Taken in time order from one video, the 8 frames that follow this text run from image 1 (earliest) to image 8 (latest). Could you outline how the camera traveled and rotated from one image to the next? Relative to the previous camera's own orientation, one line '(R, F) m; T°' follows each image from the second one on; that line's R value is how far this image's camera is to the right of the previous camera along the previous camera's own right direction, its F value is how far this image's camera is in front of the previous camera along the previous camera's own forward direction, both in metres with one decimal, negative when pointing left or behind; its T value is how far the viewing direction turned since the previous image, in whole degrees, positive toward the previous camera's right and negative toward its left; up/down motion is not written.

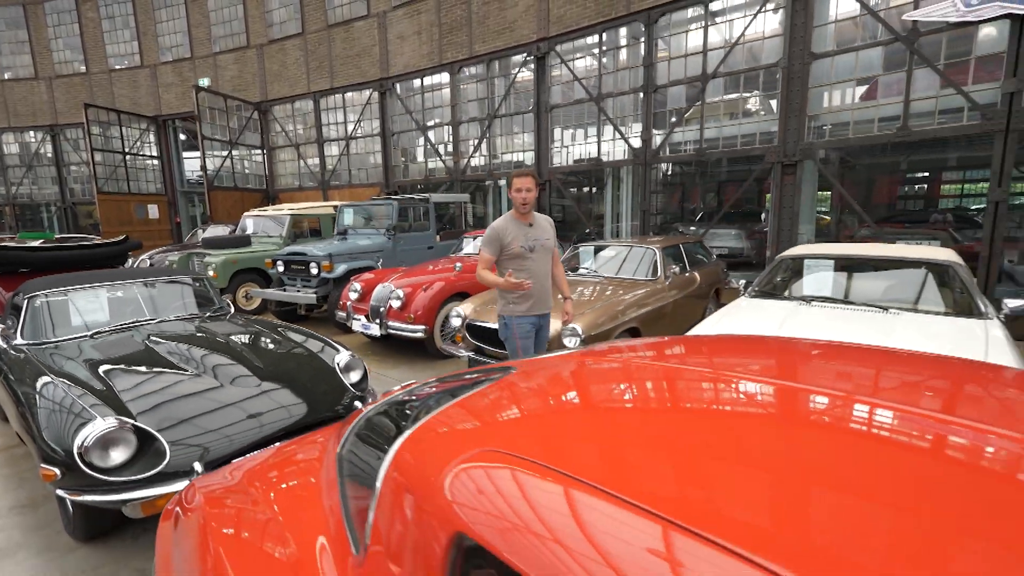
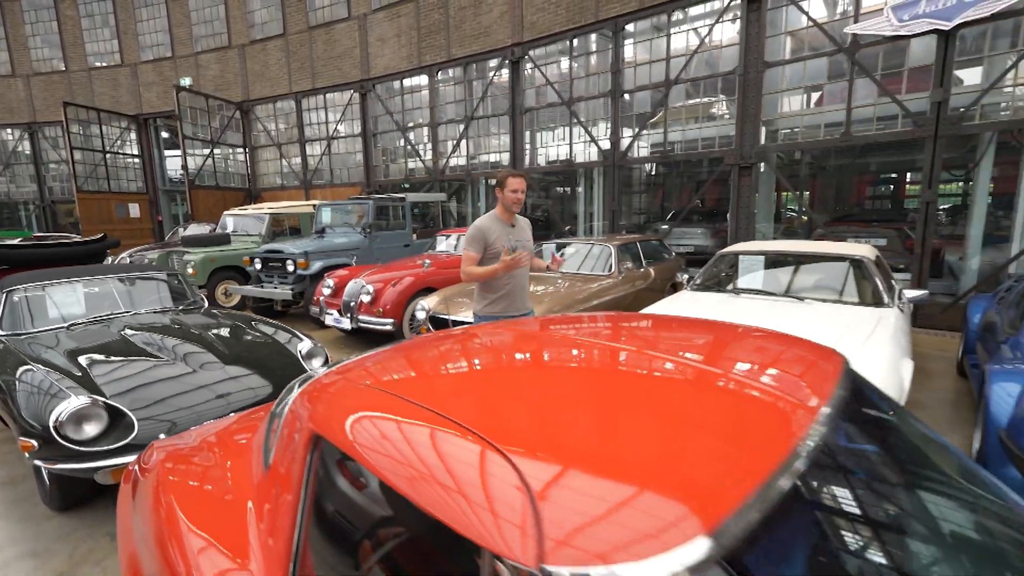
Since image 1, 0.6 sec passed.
(+0.3, -0.3) m; +1°
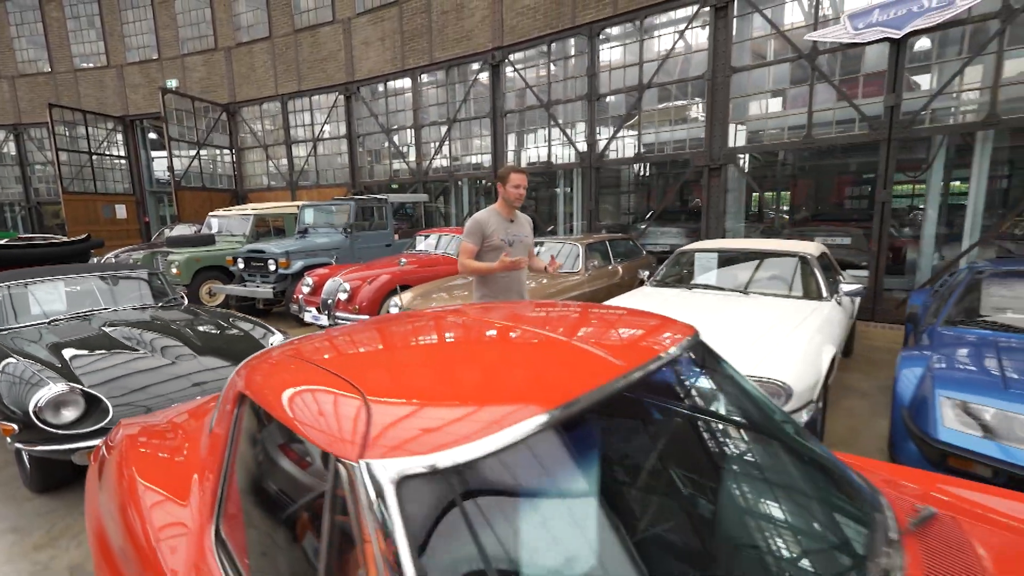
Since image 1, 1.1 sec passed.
(+0.2, -0.2) m; +1°
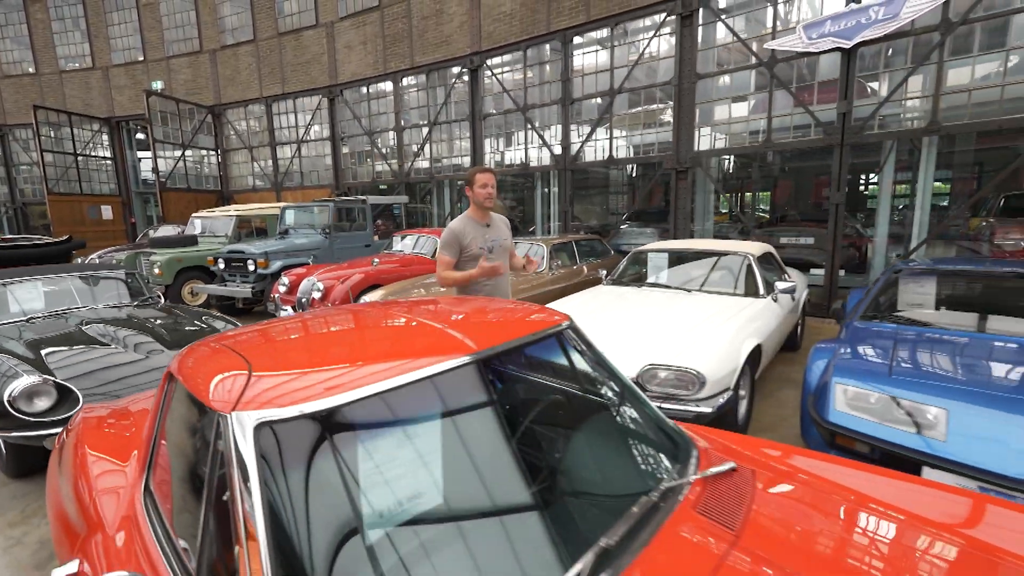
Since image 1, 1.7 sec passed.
(+0.3, -0.2) m; +1°
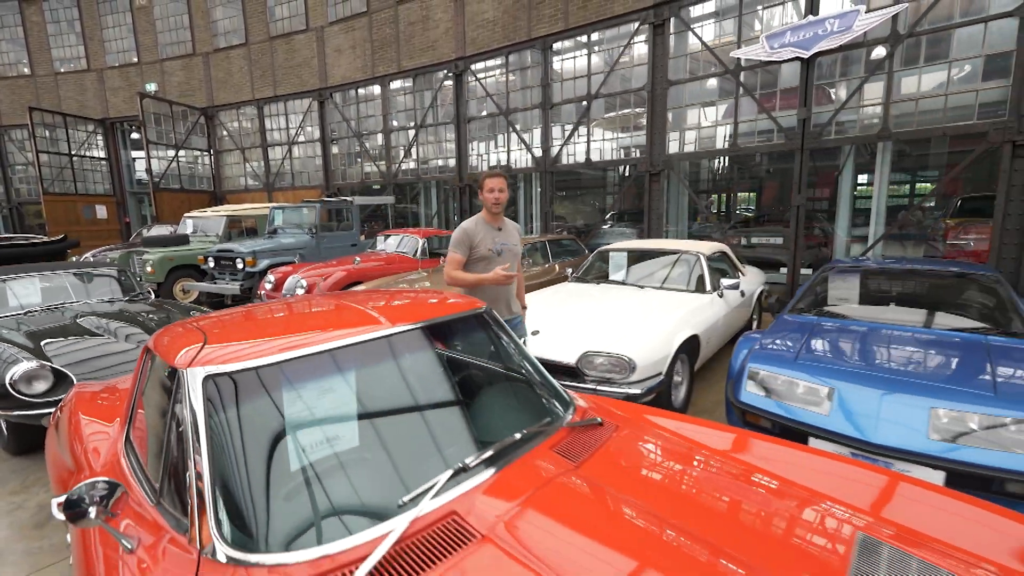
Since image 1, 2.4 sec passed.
(+0.3, -0.3) m; 0°
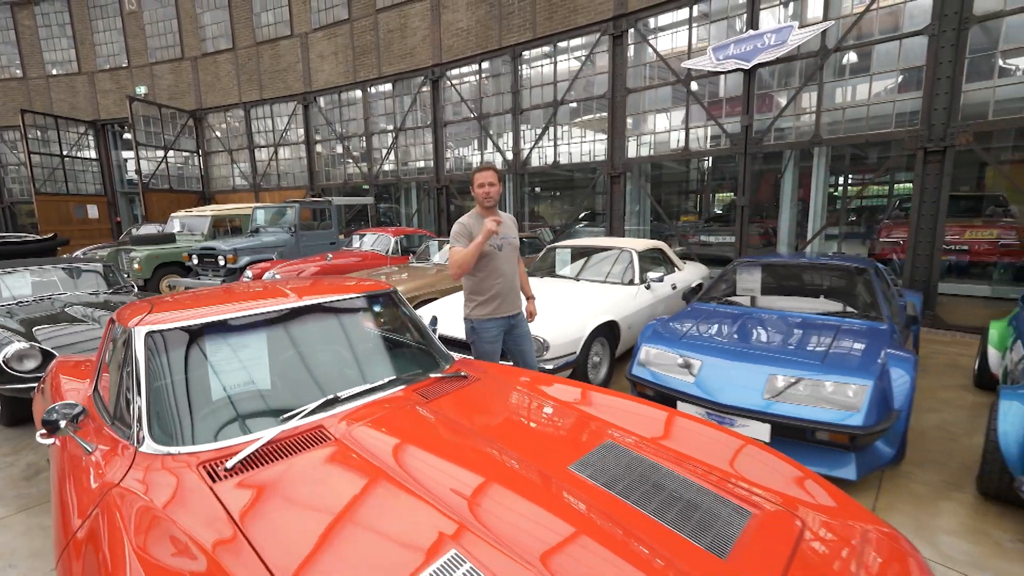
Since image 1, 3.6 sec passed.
(+0.5, -0.4) m; 0°
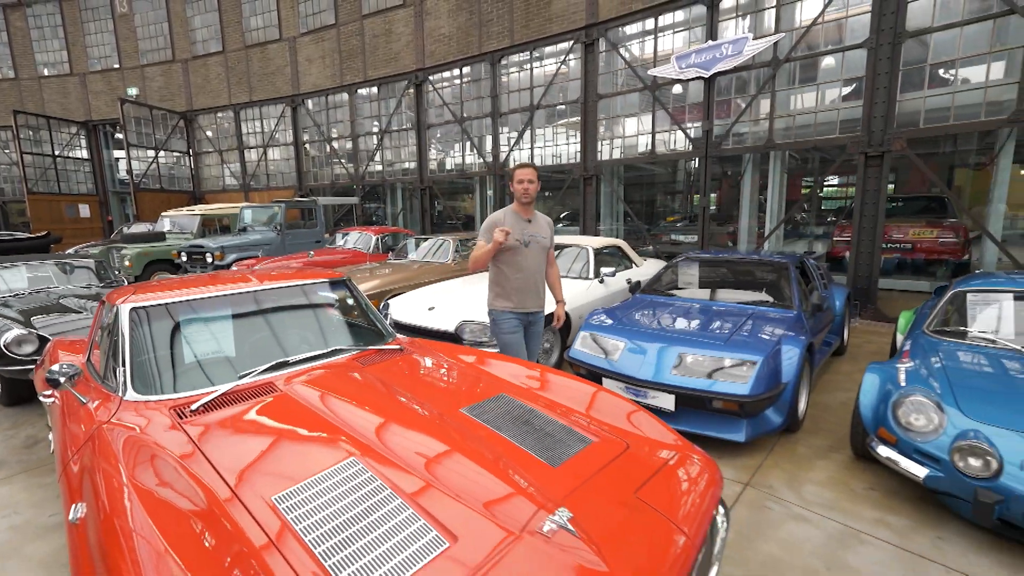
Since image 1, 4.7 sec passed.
(+0.3, -0.4) m; +1°
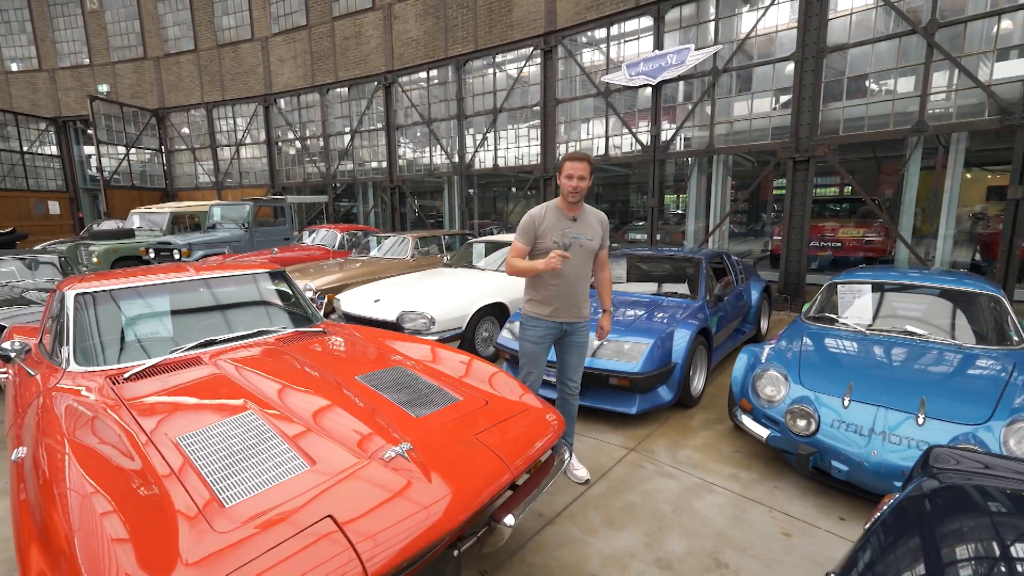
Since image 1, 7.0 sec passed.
(+0.5, -0.4) m; +2°
